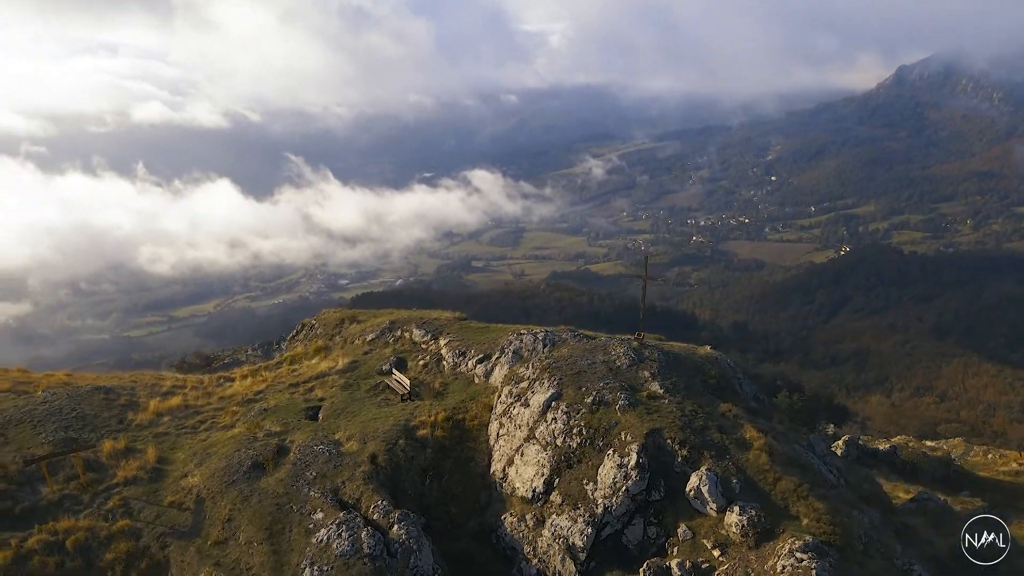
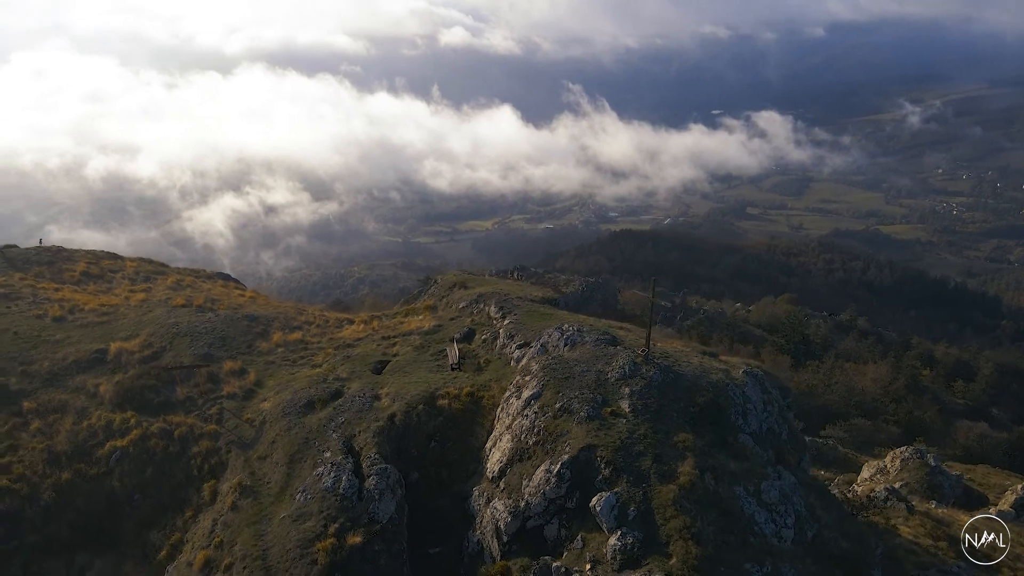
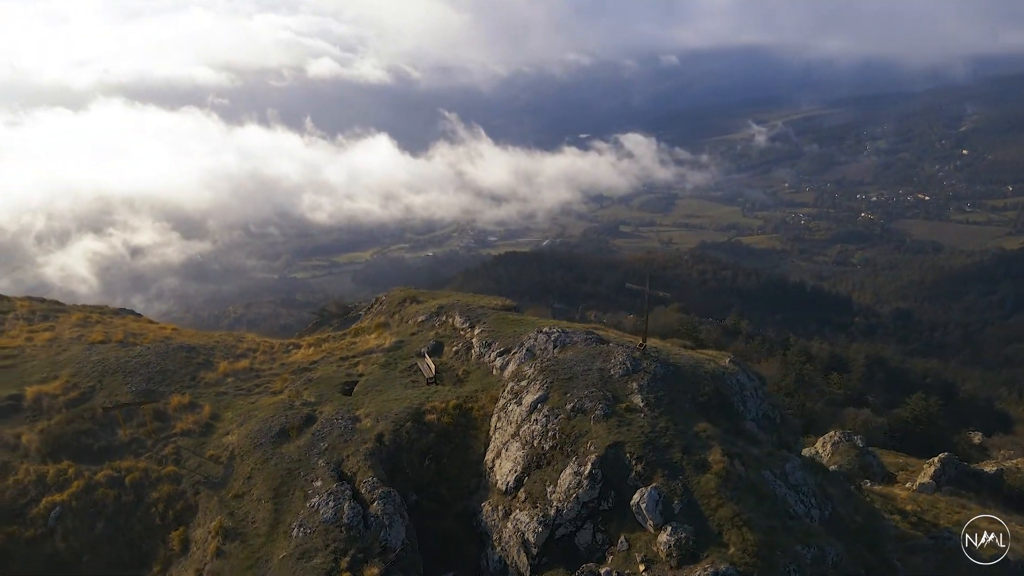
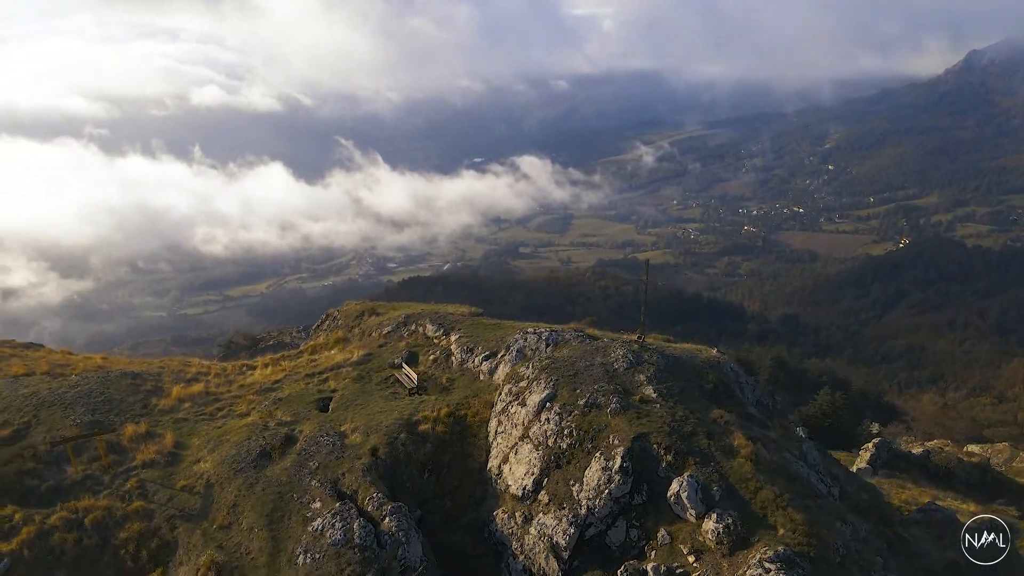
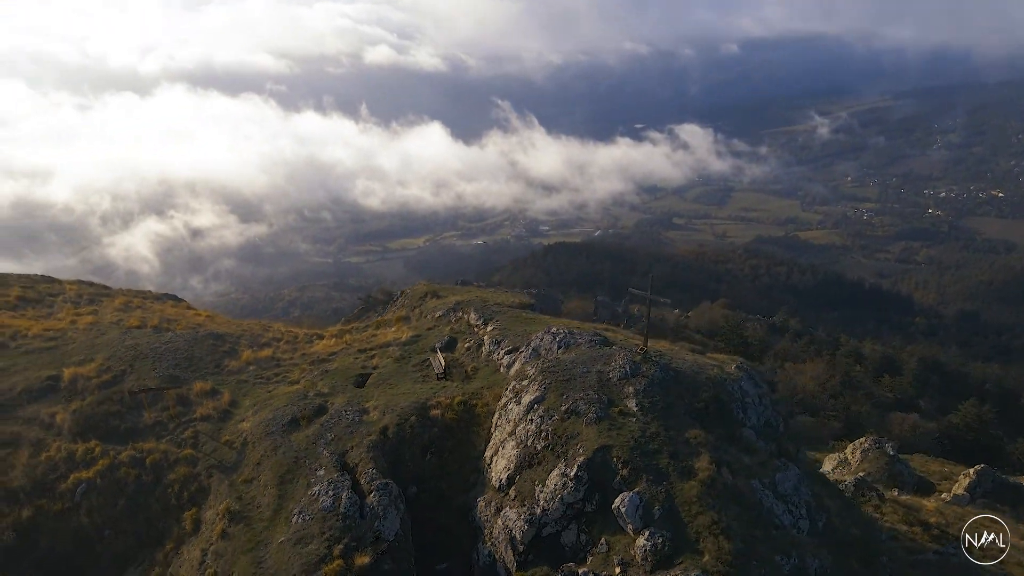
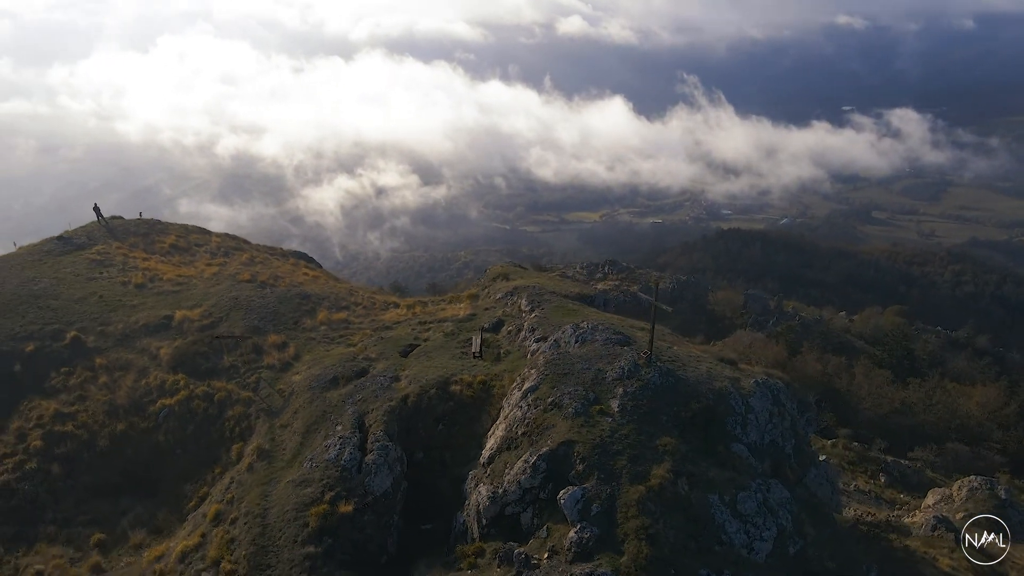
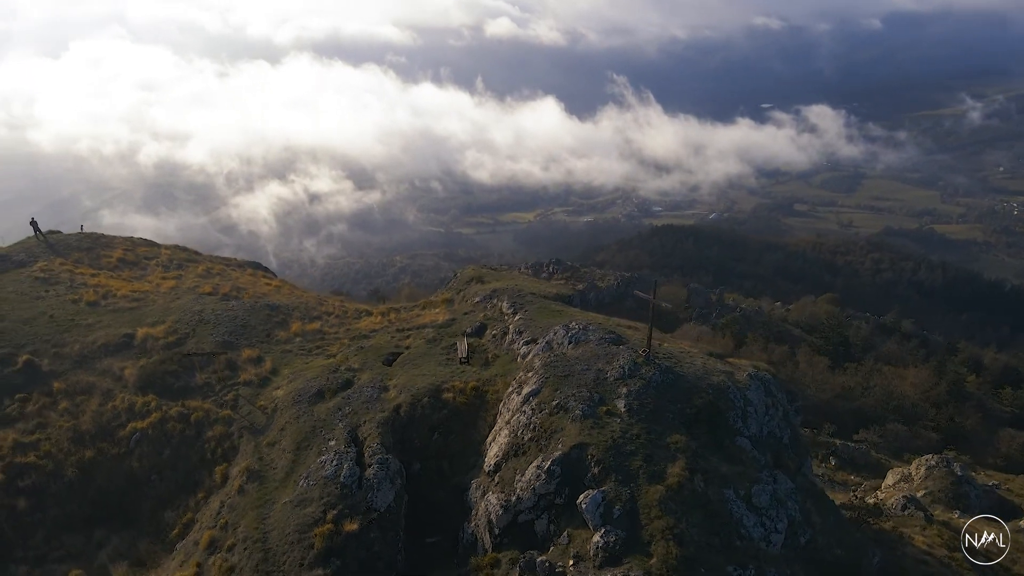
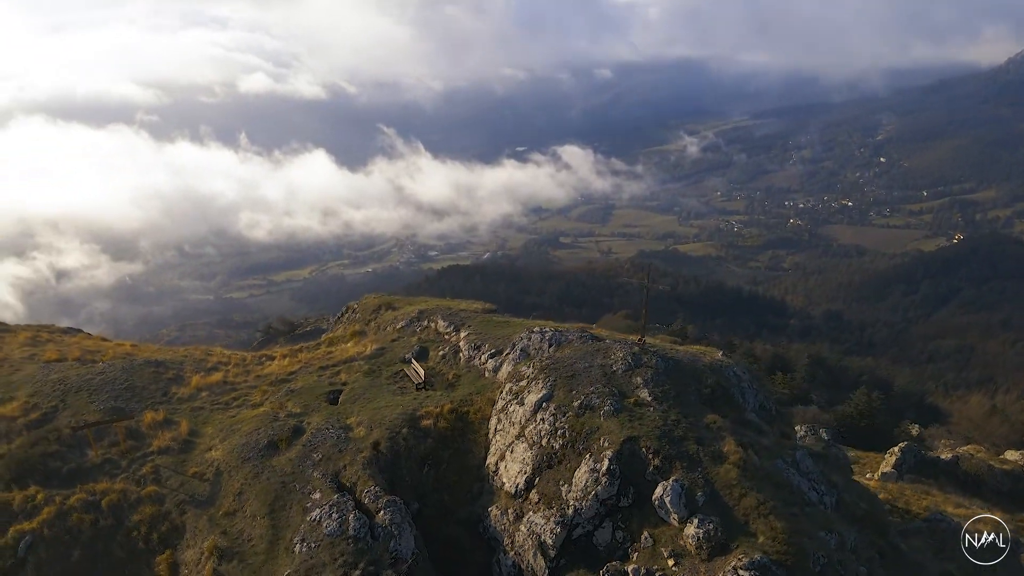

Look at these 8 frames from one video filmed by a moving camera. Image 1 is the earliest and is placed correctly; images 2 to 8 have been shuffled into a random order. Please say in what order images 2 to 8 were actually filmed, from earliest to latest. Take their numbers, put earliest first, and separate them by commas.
4, 8, 3, 5, 2, 7, 6
